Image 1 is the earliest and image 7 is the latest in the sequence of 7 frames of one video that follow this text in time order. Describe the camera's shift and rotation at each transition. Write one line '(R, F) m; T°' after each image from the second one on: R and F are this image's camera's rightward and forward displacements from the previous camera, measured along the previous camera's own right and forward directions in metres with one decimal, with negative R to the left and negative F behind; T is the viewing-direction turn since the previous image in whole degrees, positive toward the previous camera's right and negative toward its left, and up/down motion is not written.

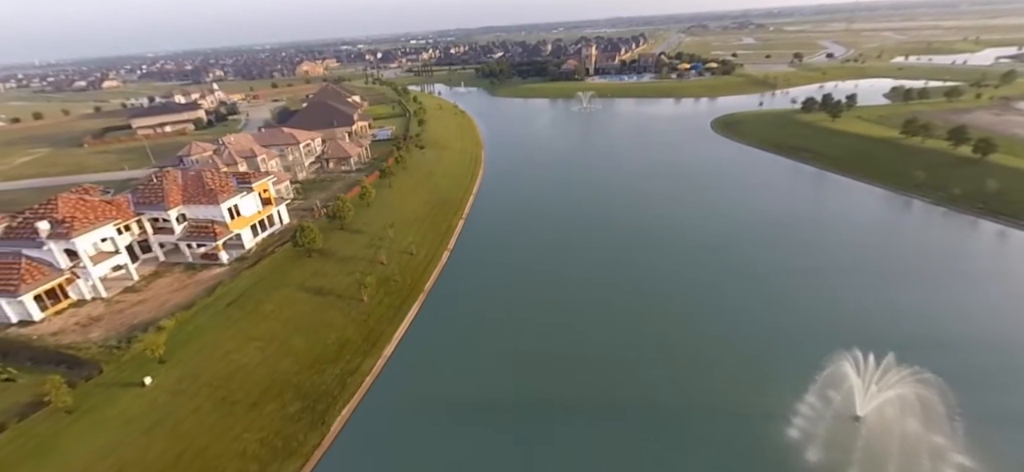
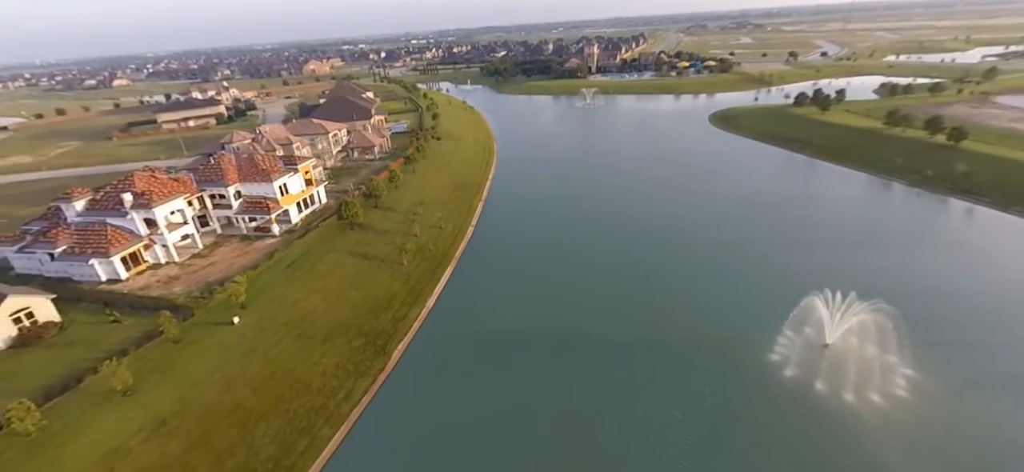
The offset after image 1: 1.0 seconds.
(-1.5, -3.8) m; 0°
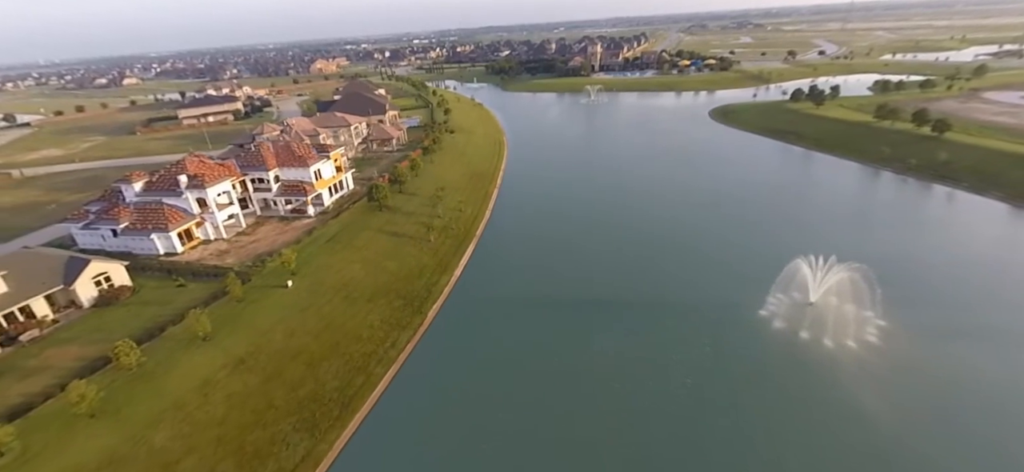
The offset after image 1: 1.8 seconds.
(-1.2, -3.1) m; 0°
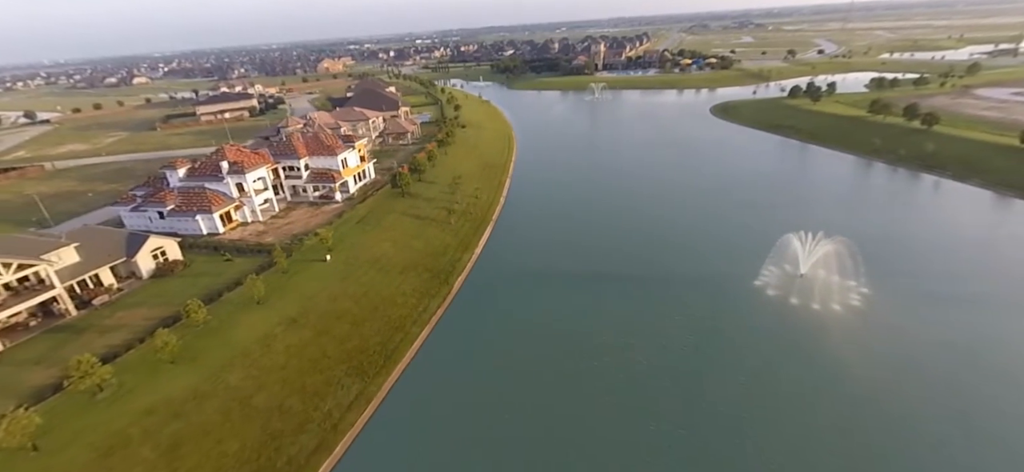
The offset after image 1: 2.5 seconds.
(-1.1, -2.7) m; 0°
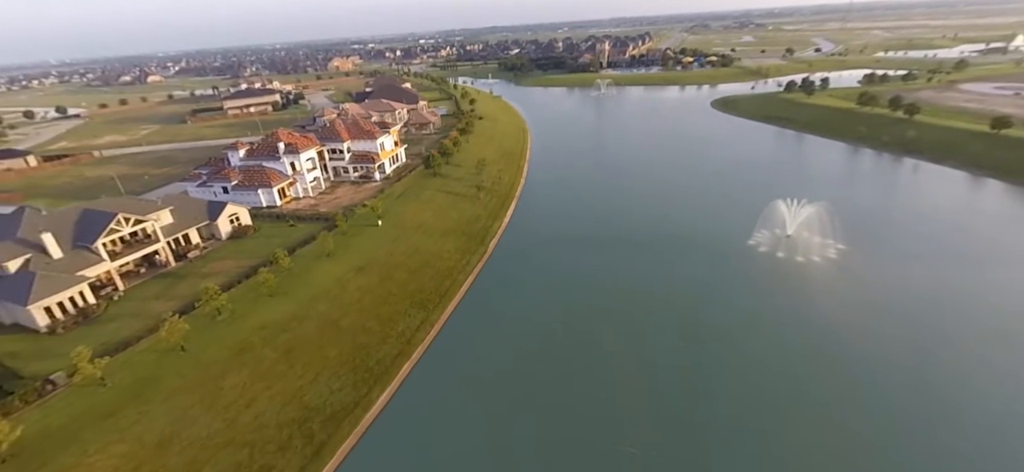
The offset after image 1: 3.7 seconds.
(-1.9, -4.6) m; 0°
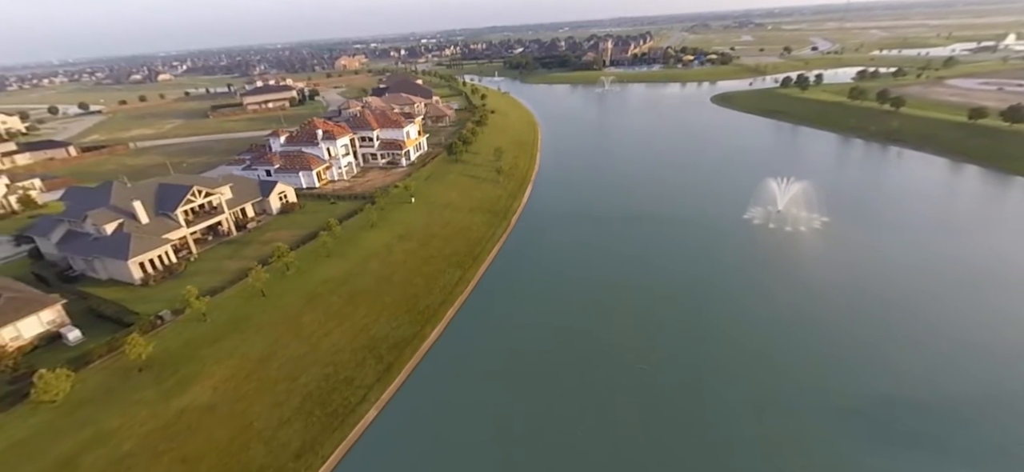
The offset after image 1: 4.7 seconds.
(-1.6, -3.8) m; 0°
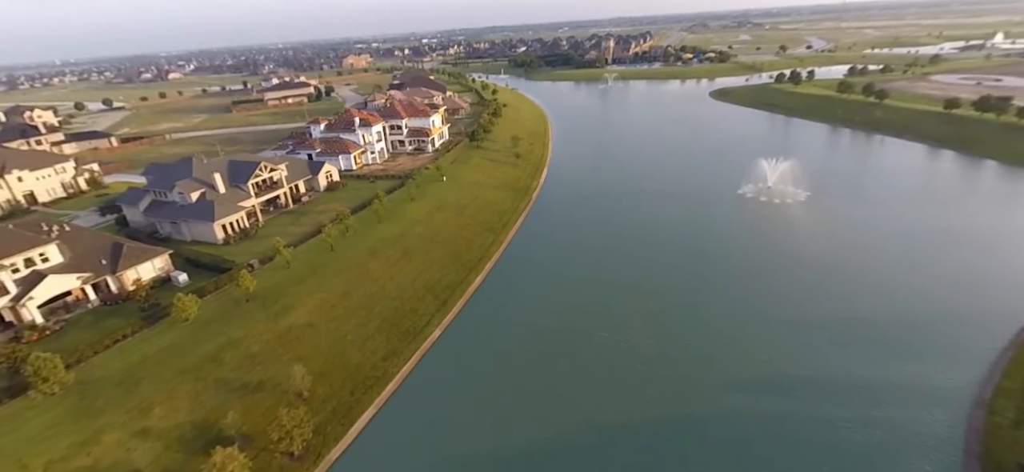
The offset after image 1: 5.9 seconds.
(-2.0, -4.7) m; 0°
